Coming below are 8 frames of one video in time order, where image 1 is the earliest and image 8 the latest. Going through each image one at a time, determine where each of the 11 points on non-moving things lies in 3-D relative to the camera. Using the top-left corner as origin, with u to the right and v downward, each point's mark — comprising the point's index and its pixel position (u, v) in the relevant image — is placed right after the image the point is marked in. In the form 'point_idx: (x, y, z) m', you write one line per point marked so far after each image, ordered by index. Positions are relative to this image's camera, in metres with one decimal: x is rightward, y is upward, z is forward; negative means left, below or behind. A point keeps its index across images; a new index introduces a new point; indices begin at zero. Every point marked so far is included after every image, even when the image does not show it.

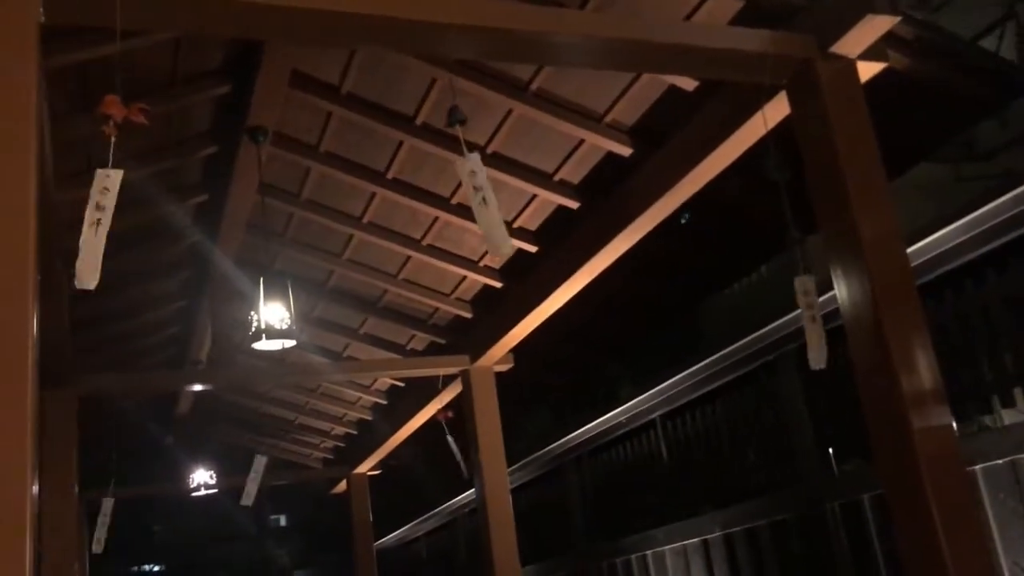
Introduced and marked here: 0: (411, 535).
0: (-0.9, -2.2, +8.5) m
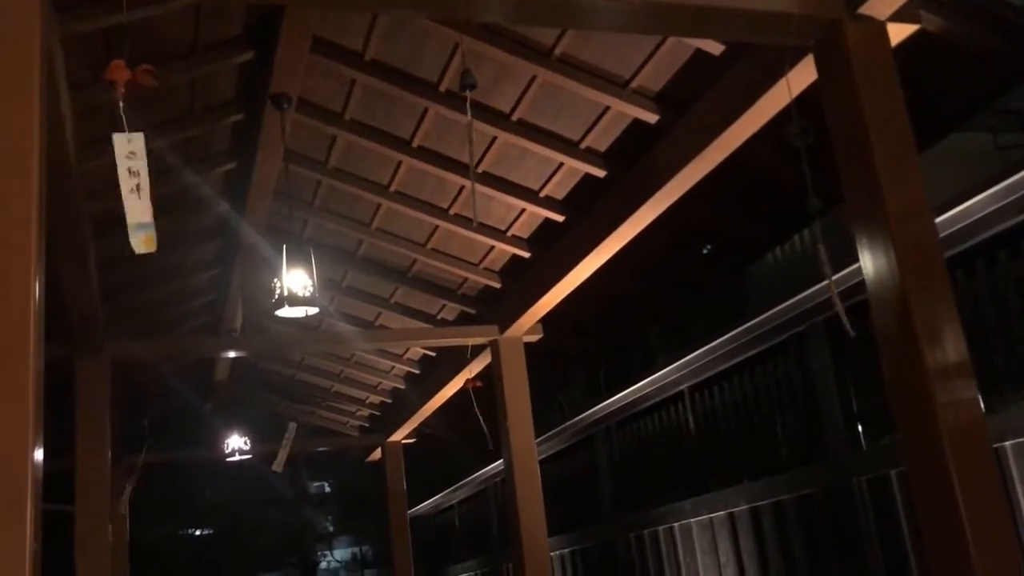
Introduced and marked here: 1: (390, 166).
0: (-0.6, -2.0, +8.5) m
1: (-0.6, +0.6, +4.5) m
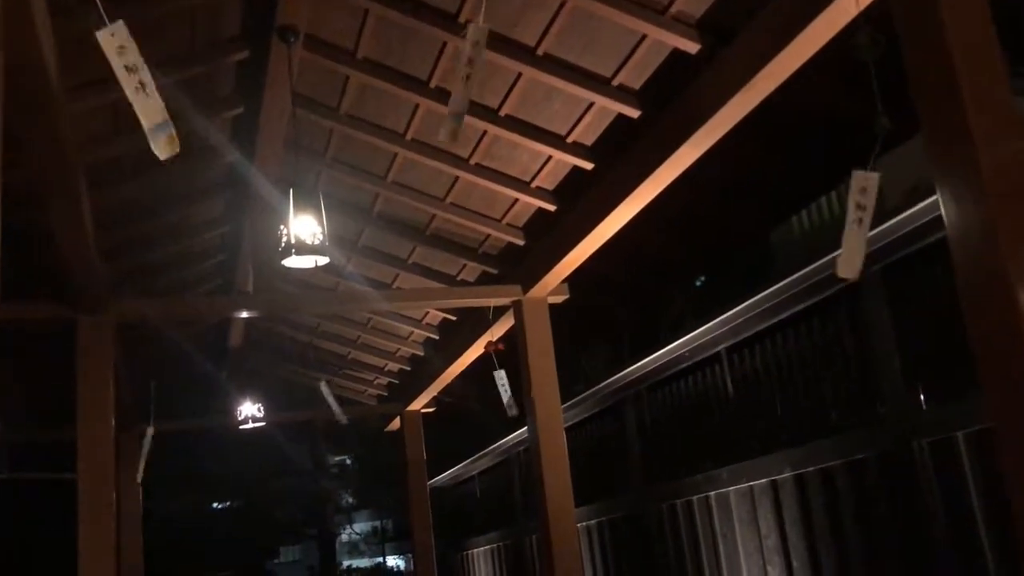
0: (-0.4, -1.6, +8.3) m
1: (-0.5, +0.8, +4.2) m
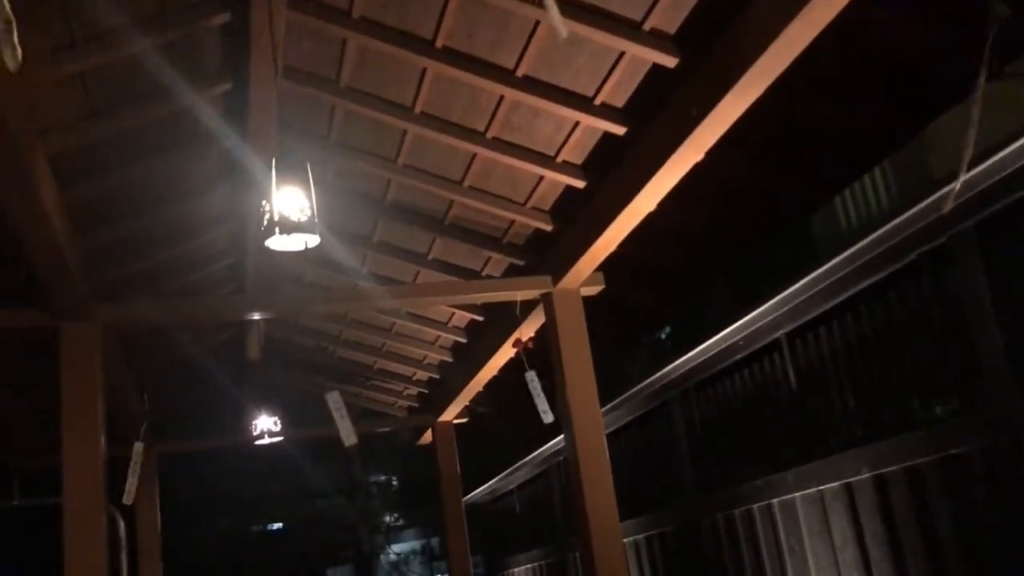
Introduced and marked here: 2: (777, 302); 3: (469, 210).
0: (-0.1, -1.7, +7.8) m
1: (-0.4, +0.8, +3.7) m
2: (+1.1, -0.1, +3.8) m
3: (-0.2, +0.4, +4.6) m
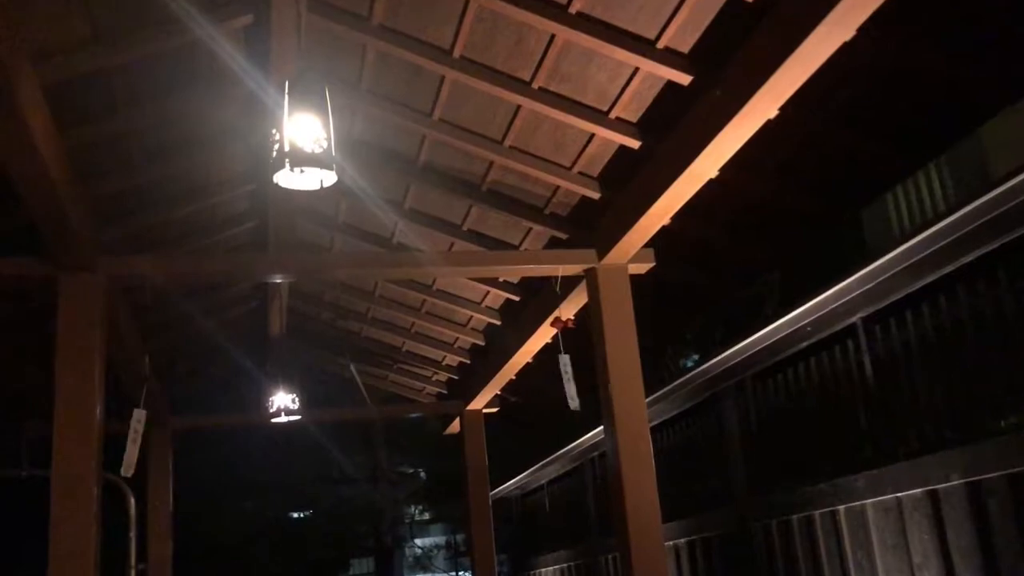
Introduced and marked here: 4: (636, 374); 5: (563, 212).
0: (+0.2, -1.5, +7.4) m
1: (-0.2, +1.0, +3.3) m
2: (+1.2, 0.0, +3.4) m
3: (0.0, +0.5, +4.2) m
4: (+0.6, -0.4, +4.2) m
5: (+0.2, +0.4, +4.4) m
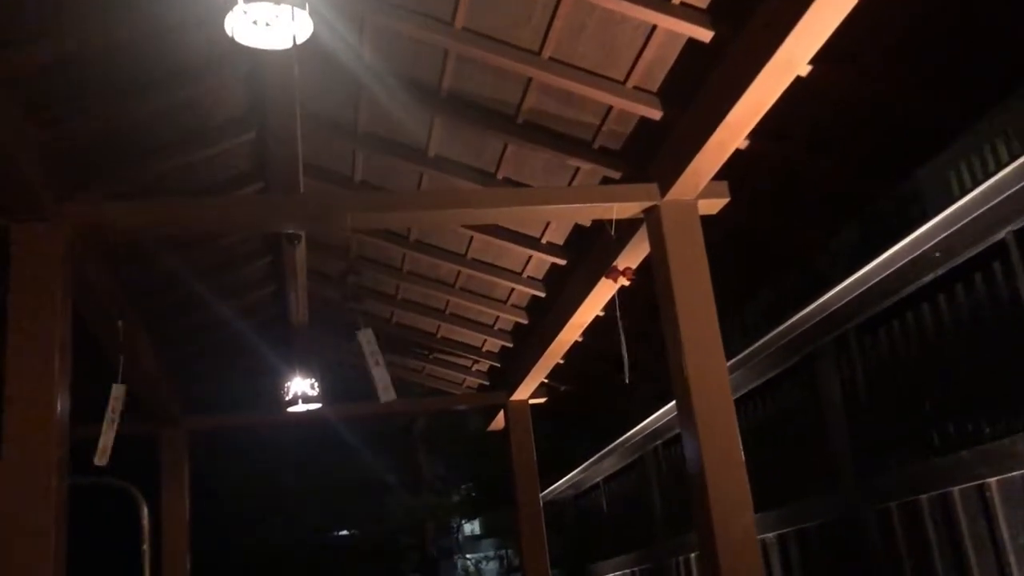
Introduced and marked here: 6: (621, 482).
0: (+0.5, -1.4, +6.6) m
1: (-0.1, +1.2, +2.6) m
2: (+1.4, +0.3, +2.6) m
3: (+0.1, +0.7, +3.5) m
4: (+0.7, -0.2, +3.4) m
5: (+0.4, +0.6, +3.7) m
6: (+0.7, -1.3, +6.1) m
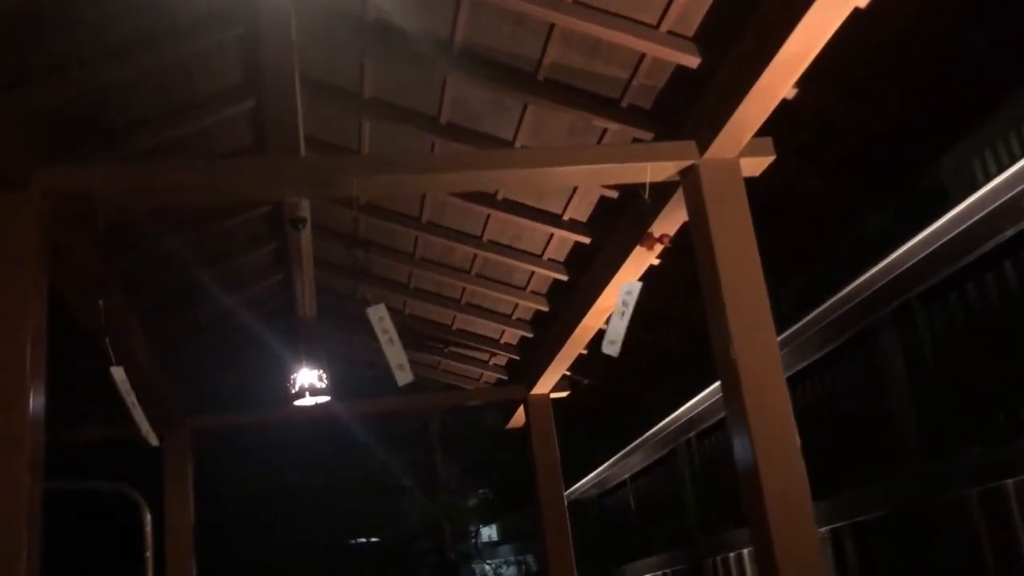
0: (+0.7, -1.3, +6.3) m
1: (-0.1, +1.3, +2.3) m
2: (+1.4, +0.4, +2.3) m
3: (+0.2, +0.8, +3.2) m
4: (+0.8, 0.0, +3.1) m
5: (+0.5, +0.7, +3.4) m
6: (+0.9, -1.2, +5.8) m
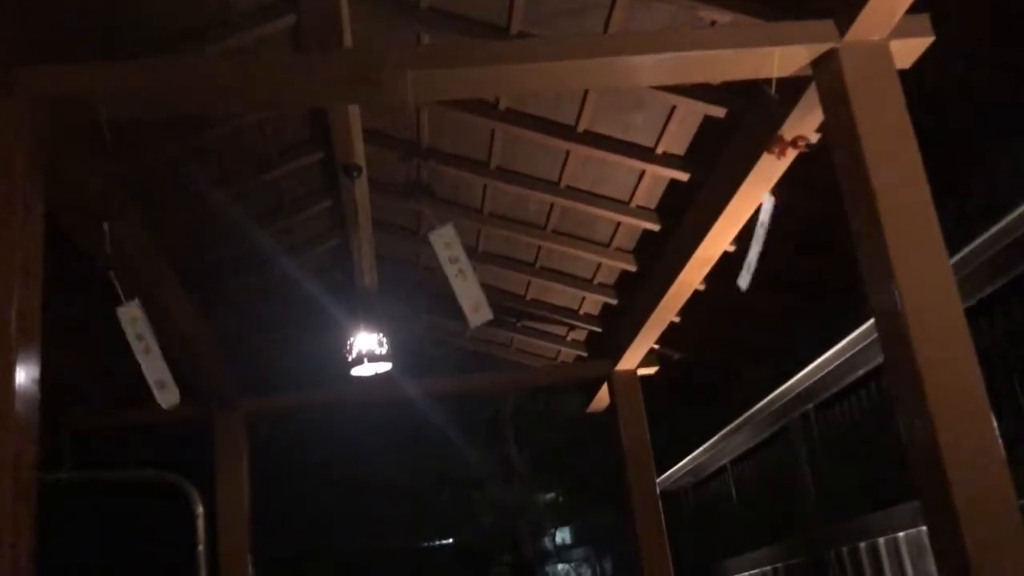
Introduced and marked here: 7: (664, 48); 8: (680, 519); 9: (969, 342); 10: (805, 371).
0: (+1.2, -1.1, +5.6) m
1: (+0.1, +1.5, +1.7) m
2: (+1.6, +0.7, +1.6) m
3: (+0.5, +1.0, +2.6) m
4: (+1.1, +0.2, +2.4) m
5: (+0.7, +0.9, +2.7) m
6: (+1.3, -0.9, +5.1) m
7: (+0.4, +0.6, +2.7) m
8: (+1.1, -1.6, +6.4) m
9: (+1.1, -0.1, +2.3) m
10: (+1.3, -0.4, +4.1) m
